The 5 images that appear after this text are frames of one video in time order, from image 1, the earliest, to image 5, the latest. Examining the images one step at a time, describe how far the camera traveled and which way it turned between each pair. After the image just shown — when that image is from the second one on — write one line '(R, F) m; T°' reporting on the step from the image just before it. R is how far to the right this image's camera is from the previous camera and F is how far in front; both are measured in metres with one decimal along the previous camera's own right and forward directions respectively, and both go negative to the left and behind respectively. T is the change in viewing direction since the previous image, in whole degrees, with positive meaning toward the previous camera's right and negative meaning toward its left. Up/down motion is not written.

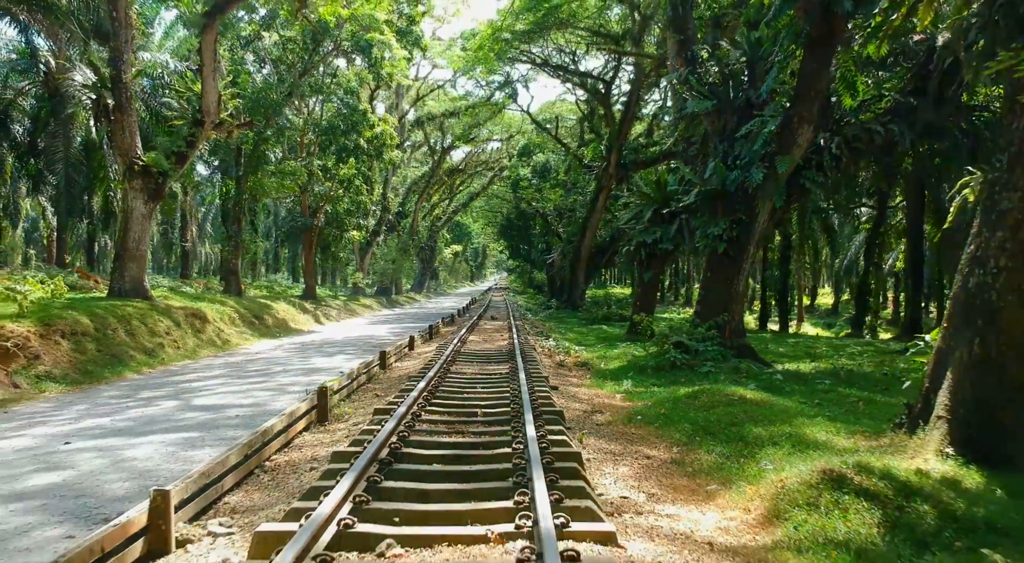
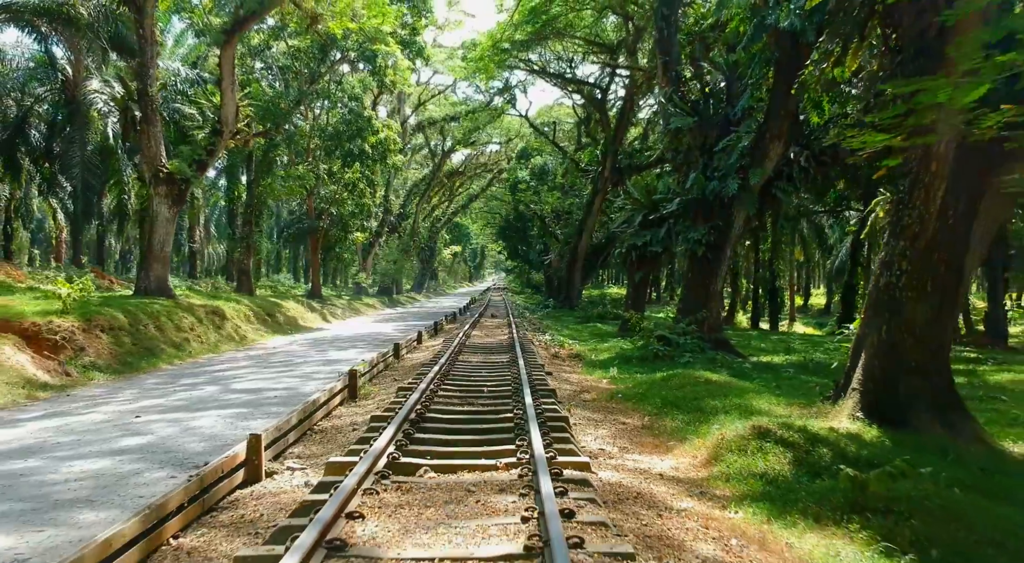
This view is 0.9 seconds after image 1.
(0.0, -1.4) m; 0°
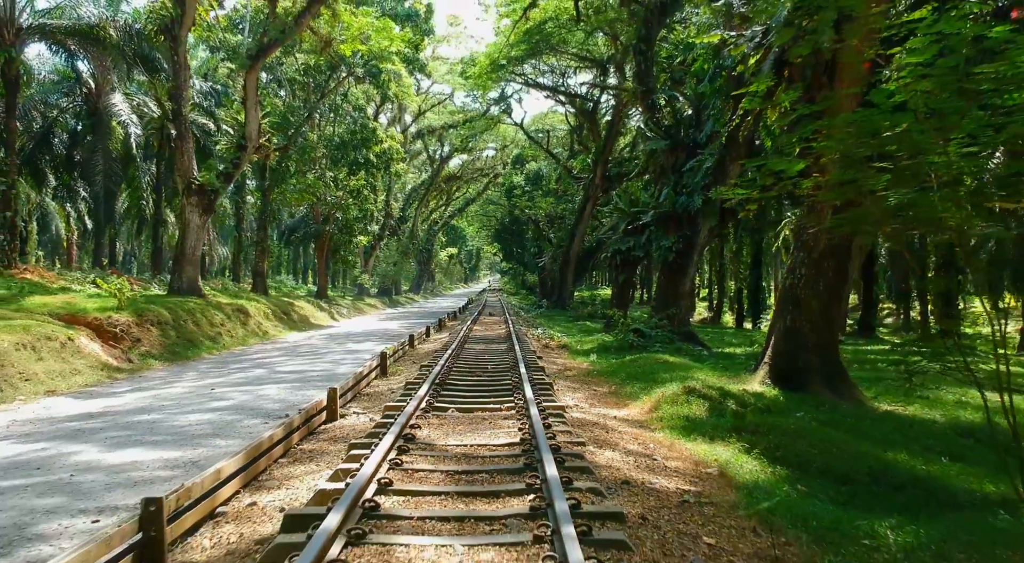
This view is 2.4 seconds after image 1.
(0.0, -2.3) m; 0°
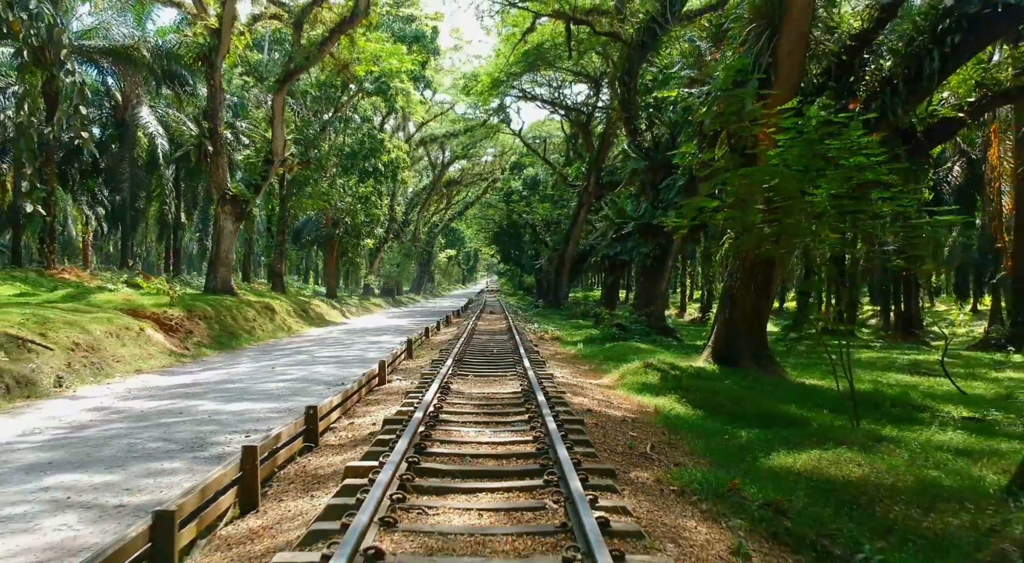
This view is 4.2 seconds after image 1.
(-0.1, -2.7) m; 0°
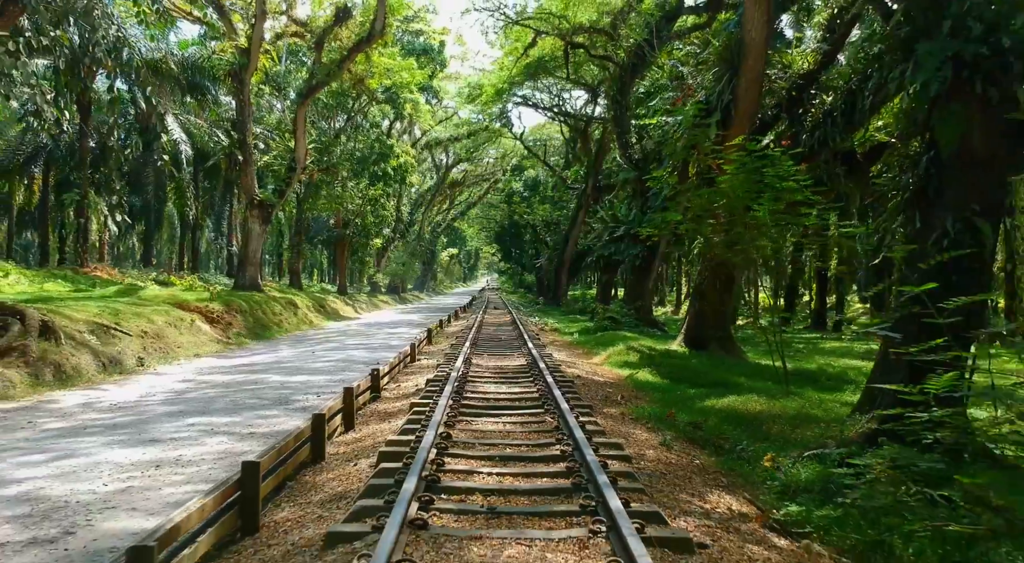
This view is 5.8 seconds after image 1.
(-0.1, -2.3) m; 0°
